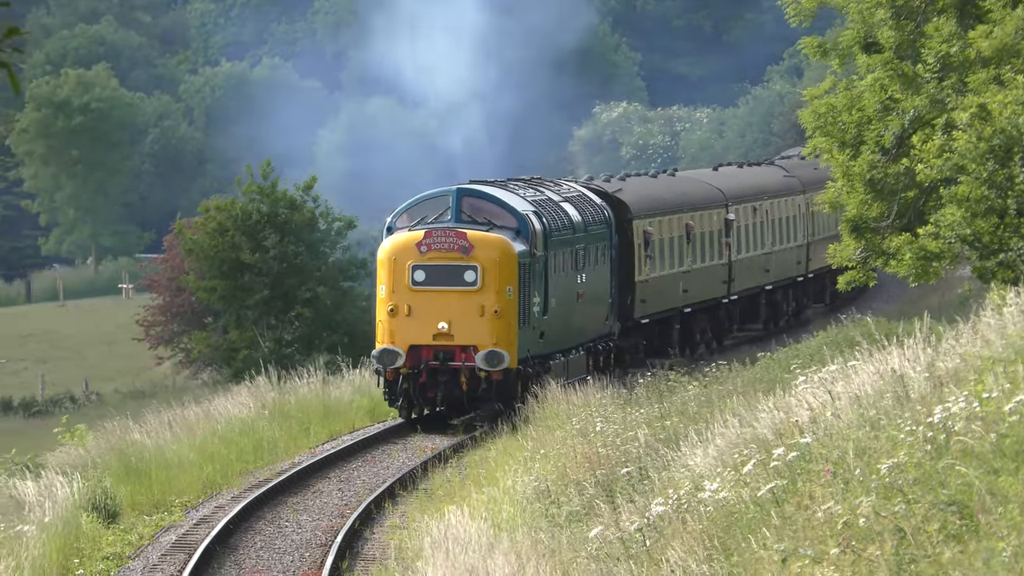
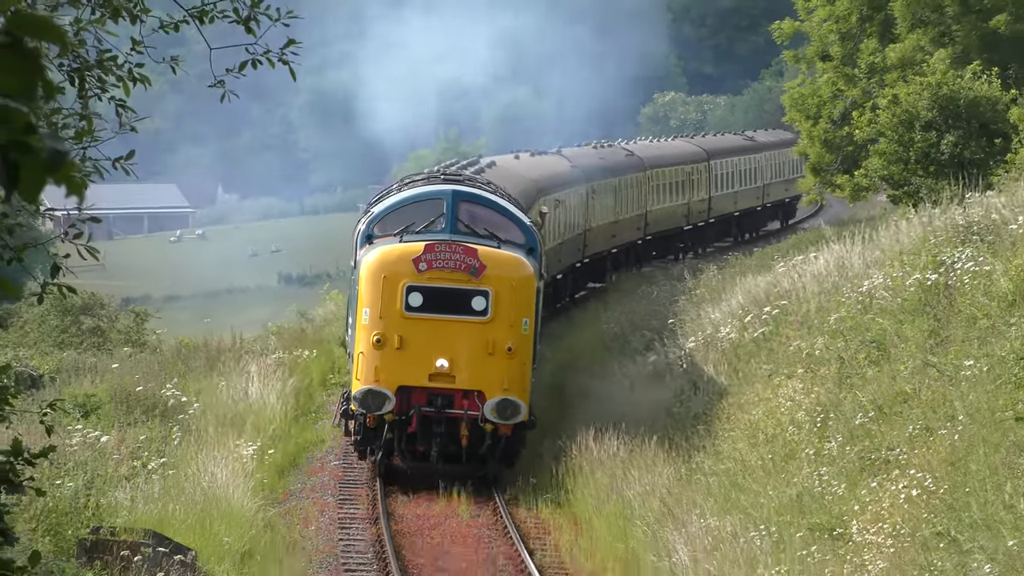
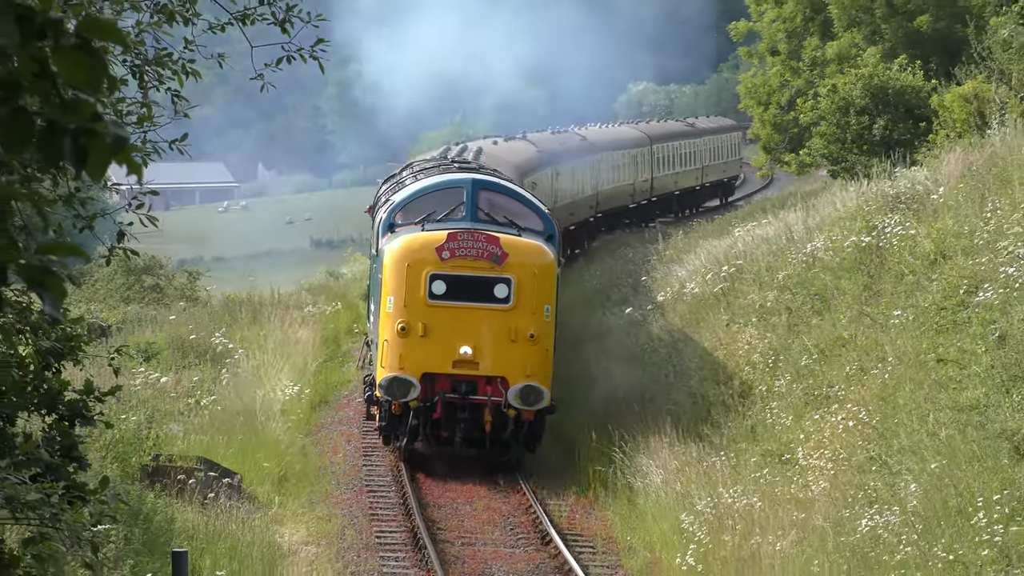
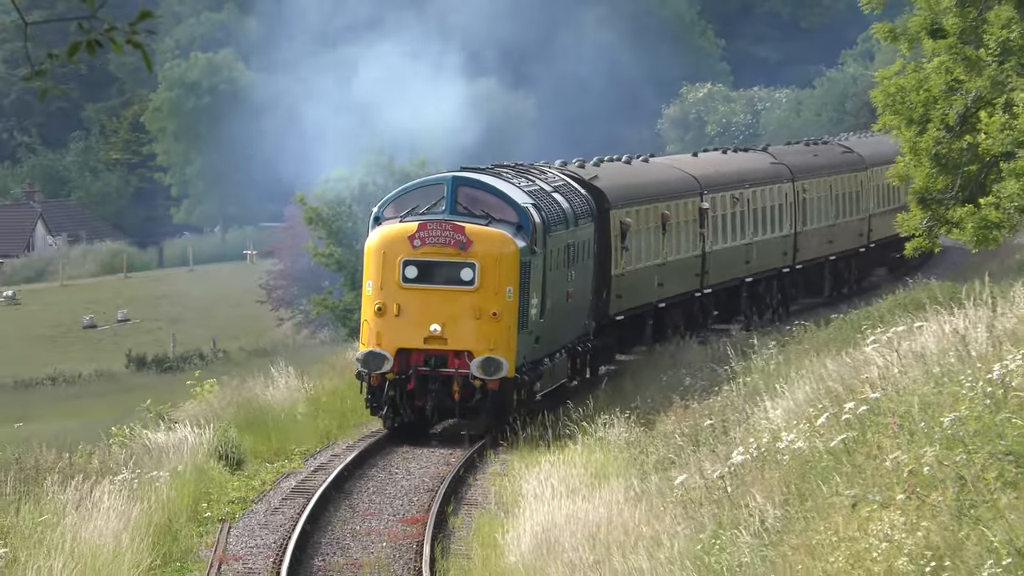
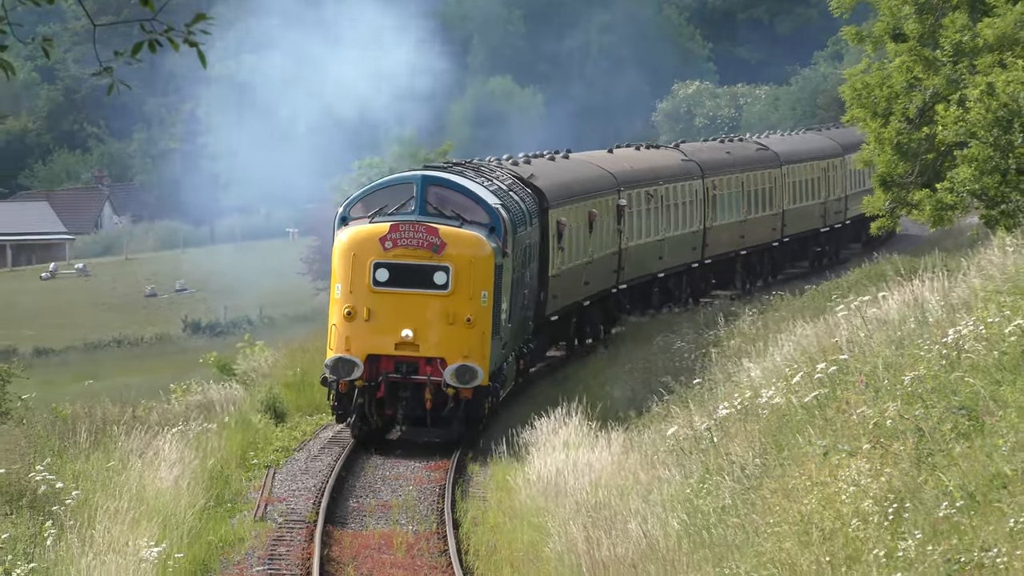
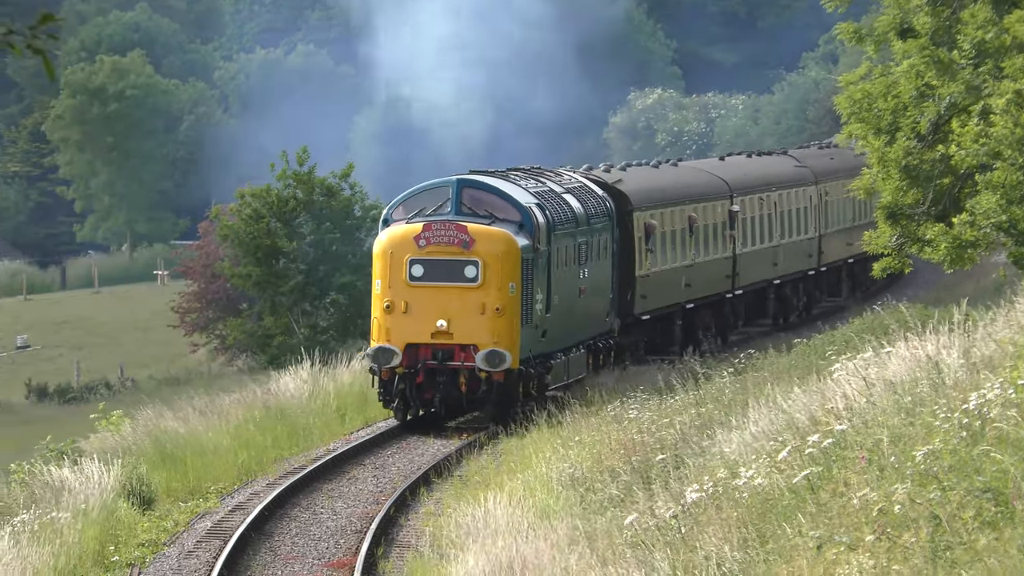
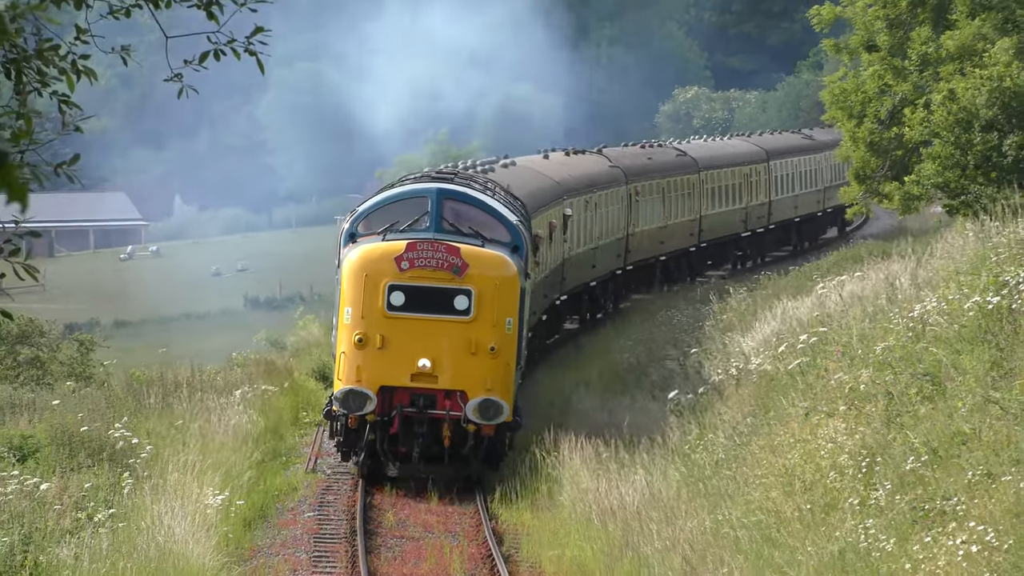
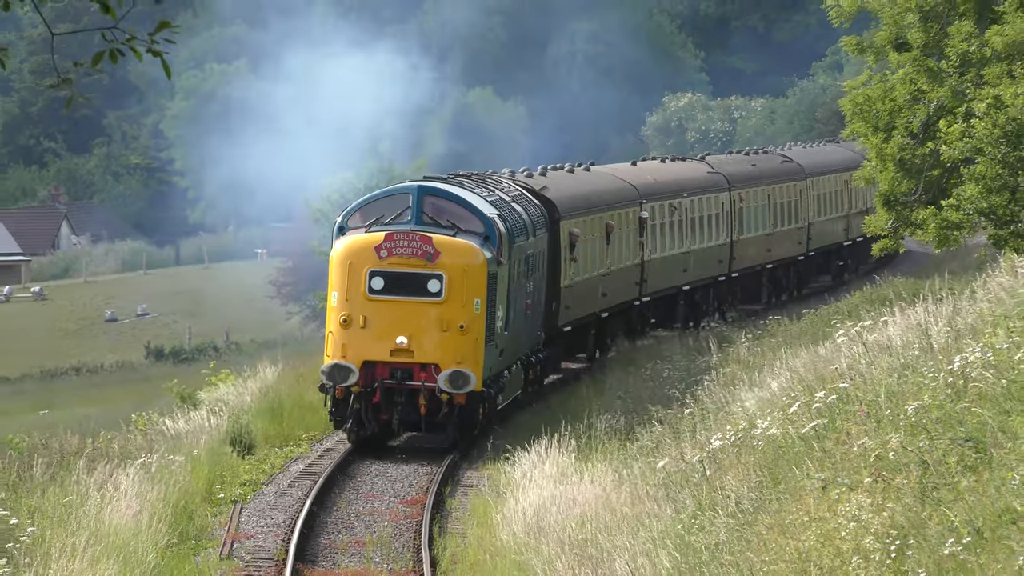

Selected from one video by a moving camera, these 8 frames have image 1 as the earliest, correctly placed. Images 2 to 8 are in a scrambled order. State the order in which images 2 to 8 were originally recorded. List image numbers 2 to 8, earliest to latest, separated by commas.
6, 4, 8, 5, 7, 2, 3
